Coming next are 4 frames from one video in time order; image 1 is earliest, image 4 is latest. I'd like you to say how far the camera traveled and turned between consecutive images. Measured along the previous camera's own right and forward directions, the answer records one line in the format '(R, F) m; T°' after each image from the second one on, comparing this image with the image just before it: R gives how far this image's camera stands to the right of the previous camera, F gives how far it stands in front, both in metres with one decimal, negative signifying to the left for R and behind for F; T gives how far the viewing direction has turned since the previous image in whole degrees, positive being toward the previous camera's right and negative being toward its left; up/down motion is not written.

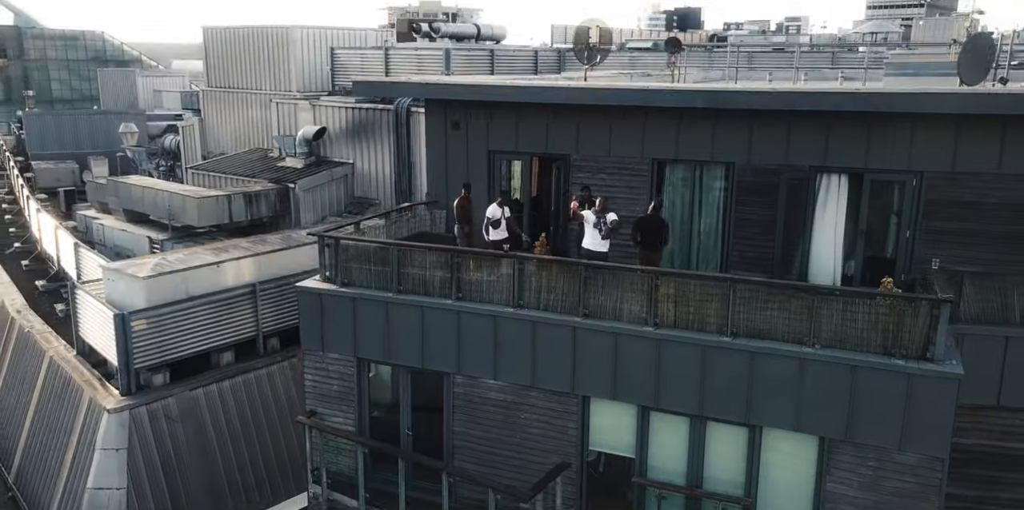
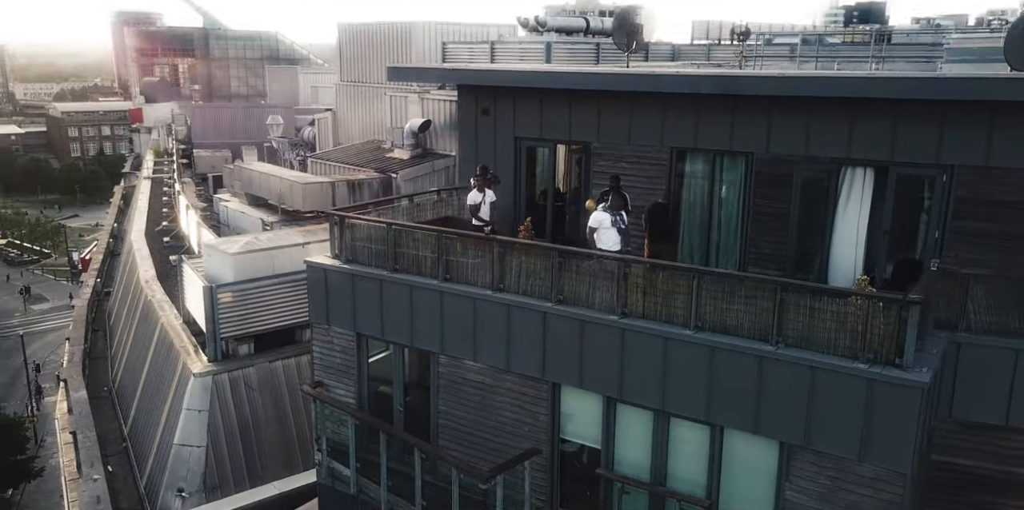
(+2.9, +0.2) m; -12°
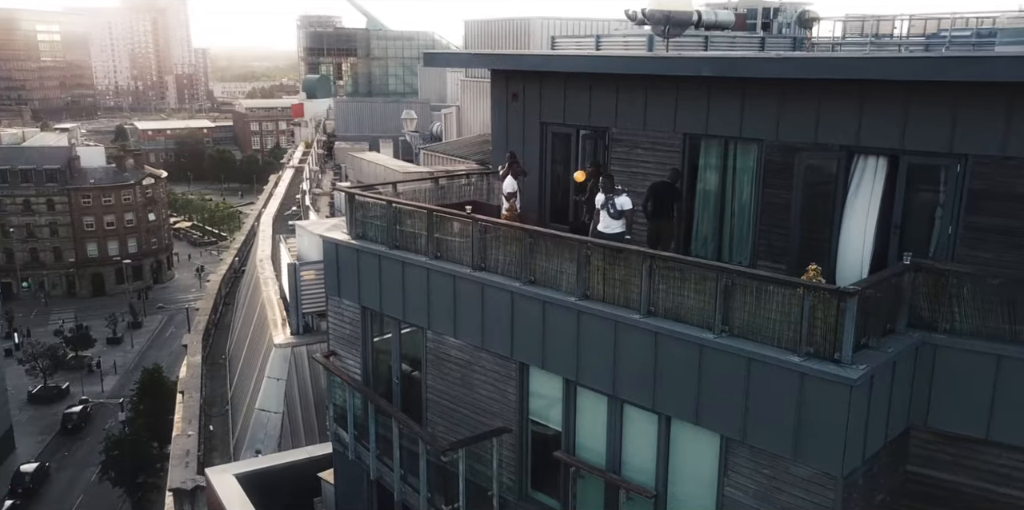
(+2.9, +0.2) m; -12°
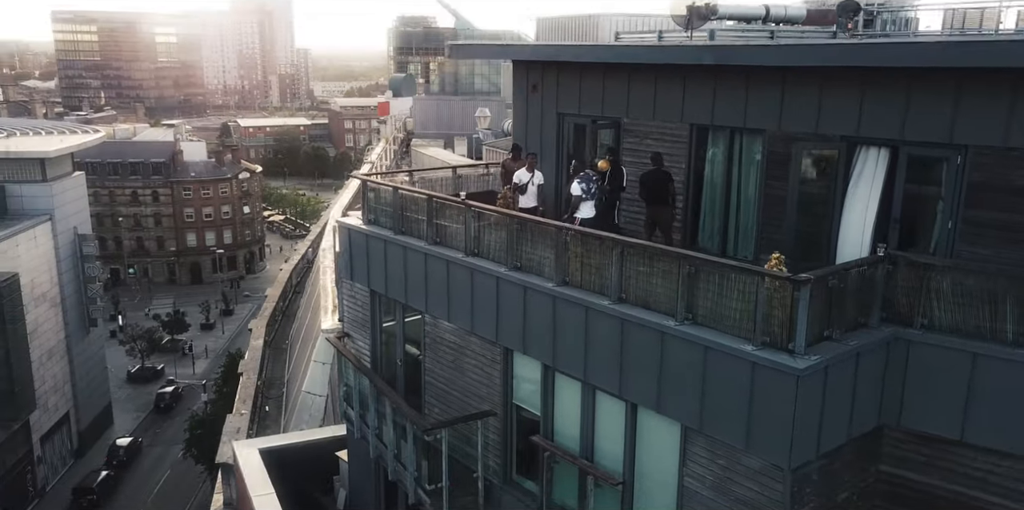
(+1.6, 0.0) m; -6°
